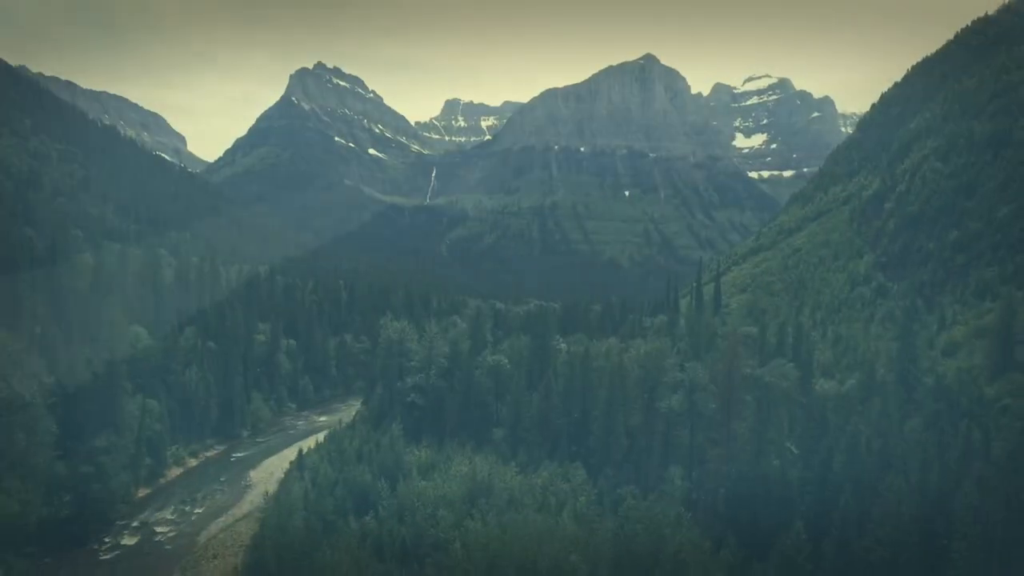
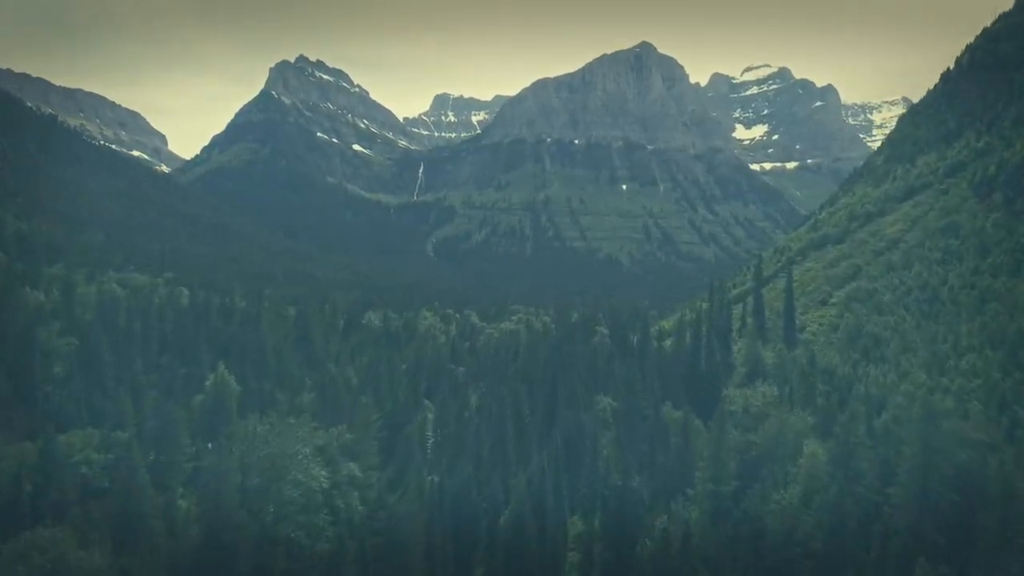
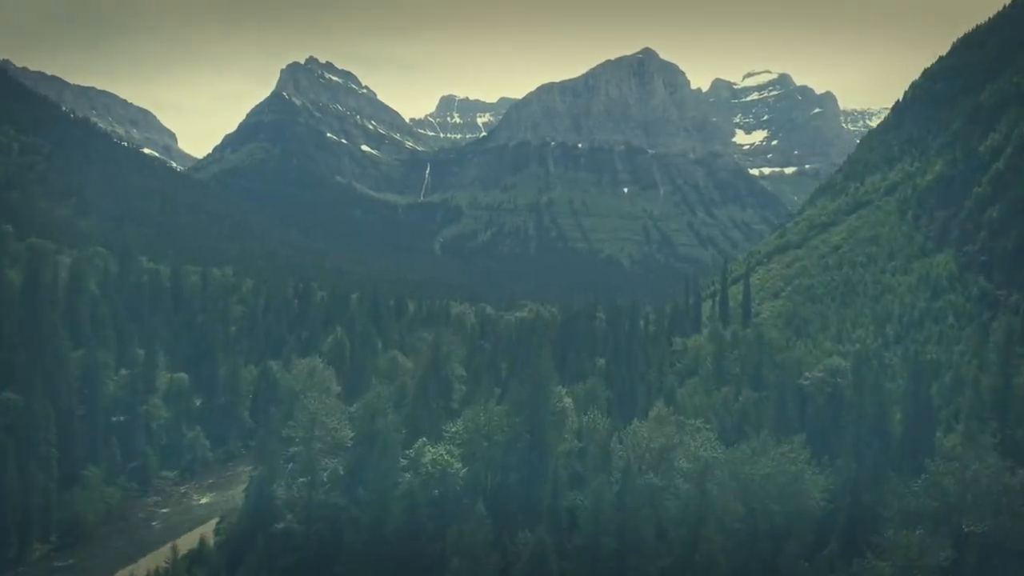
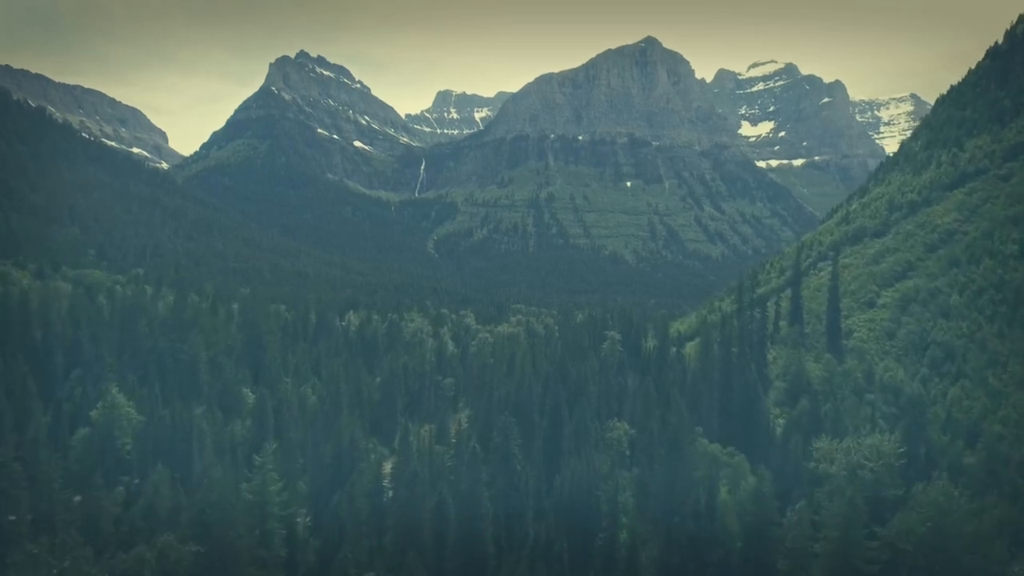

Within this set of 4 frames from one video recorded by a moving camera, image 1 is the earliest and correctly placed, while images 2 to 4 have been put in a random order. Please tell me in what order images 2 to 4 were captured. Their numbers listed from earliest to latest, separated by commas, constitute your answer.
3, 2, 4
